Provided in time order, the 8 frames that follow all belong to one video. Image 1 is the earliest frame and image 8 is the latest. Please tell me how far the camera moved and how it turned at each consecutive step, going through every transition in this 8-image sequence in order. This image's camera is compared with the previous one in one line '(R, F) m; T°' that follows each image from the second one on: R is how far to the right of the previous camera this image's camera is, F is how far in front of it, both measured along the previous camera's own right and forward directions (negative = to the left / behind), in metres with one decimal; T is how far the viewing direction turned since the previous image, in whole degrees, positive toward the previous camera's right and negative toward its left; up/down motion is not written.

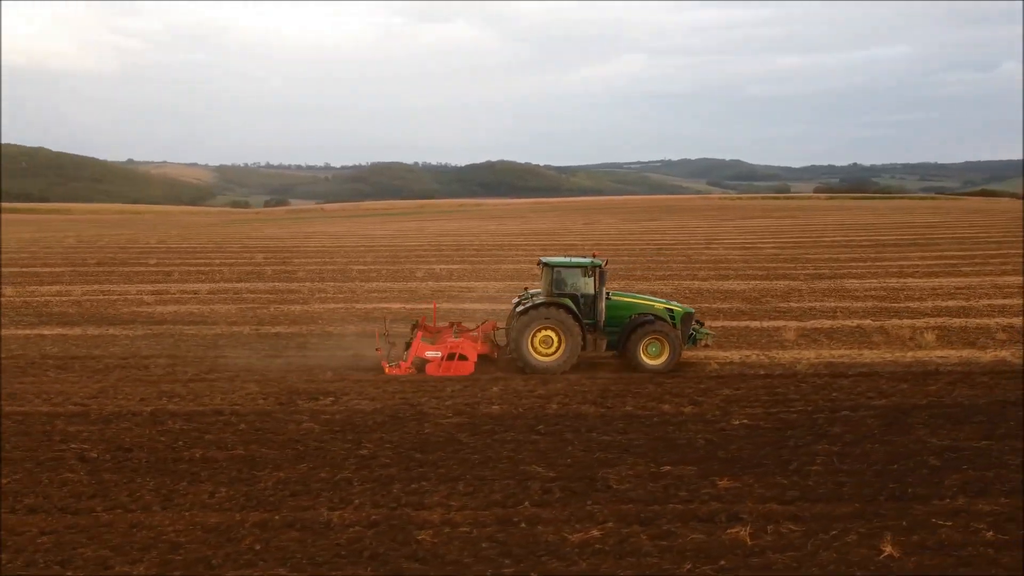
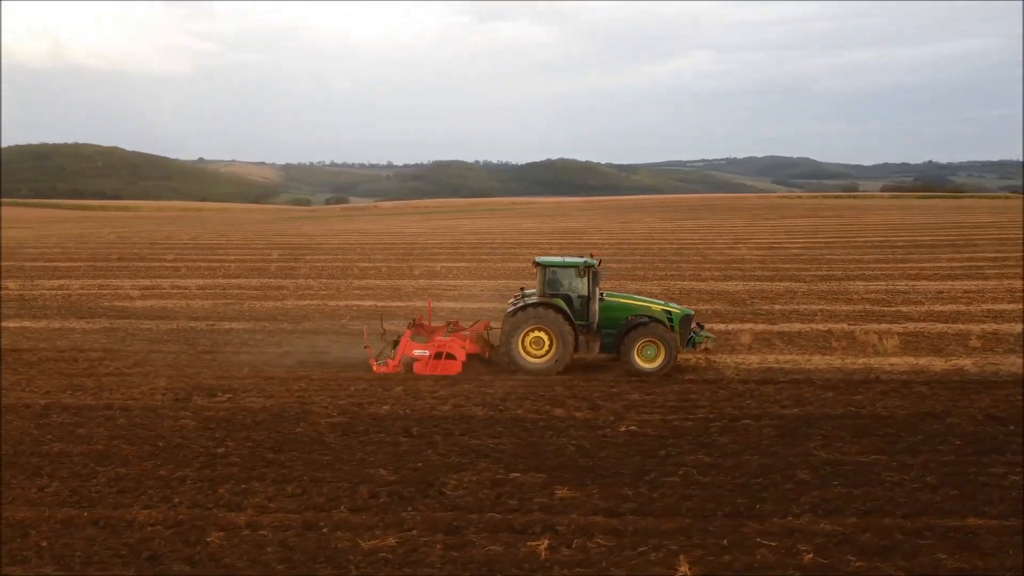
(+1.6, +0.2) m; -4°
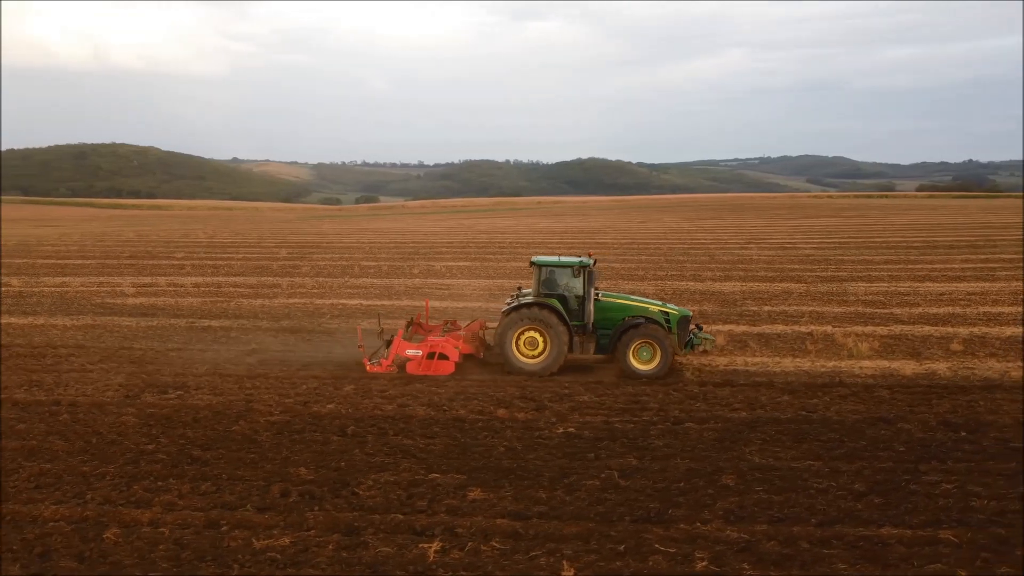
(+0.8, +0.1) m; -2°
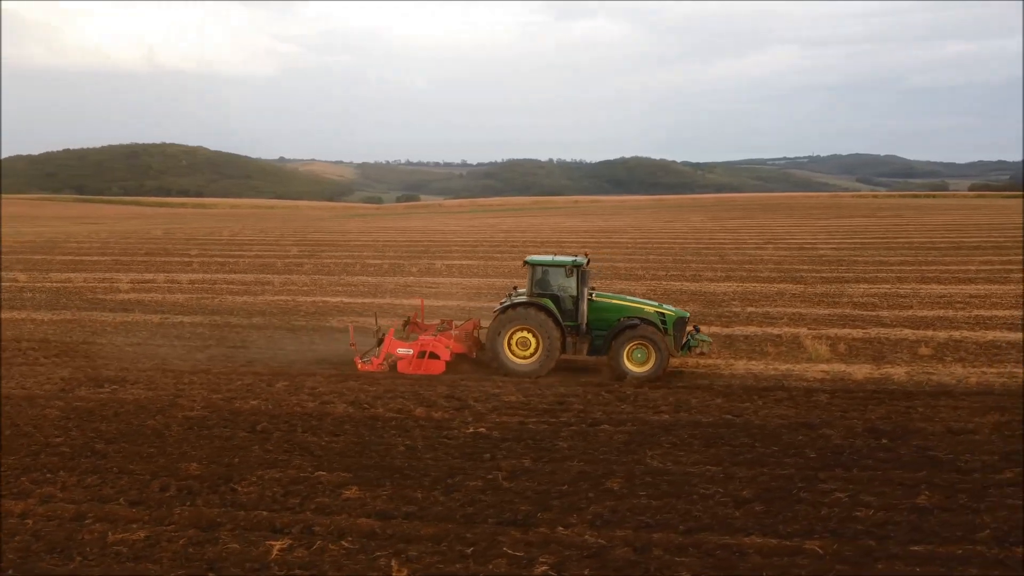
(+1.1, +0.1) m; -3°
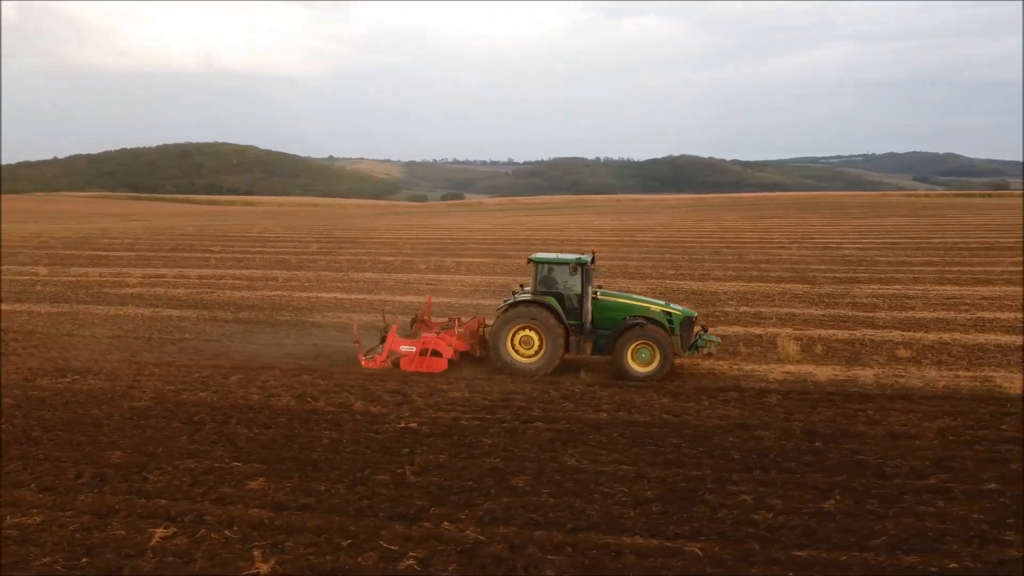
(+1.0, 0.0) m; -3°
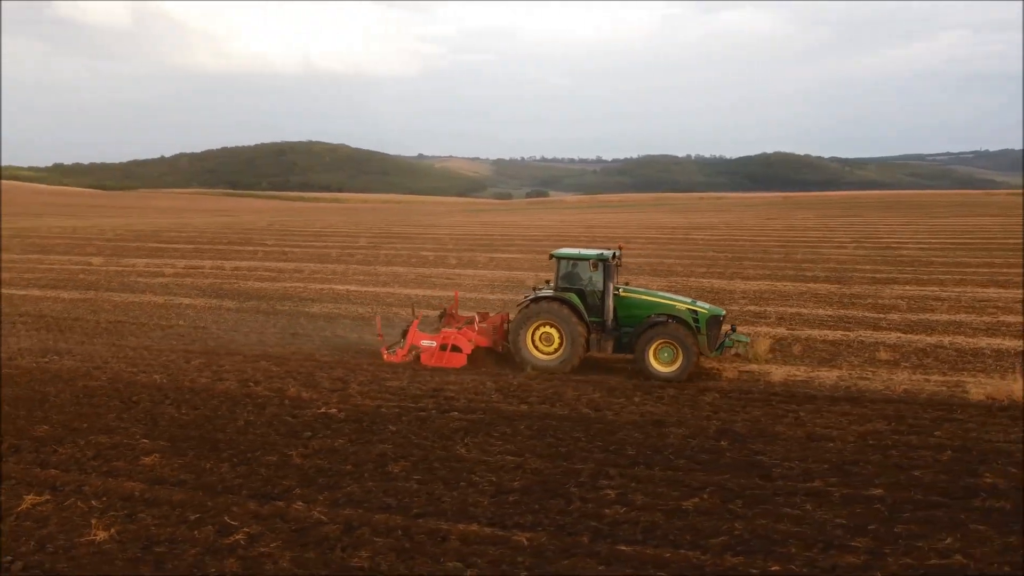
(+1.5, 0.0) m; -6°
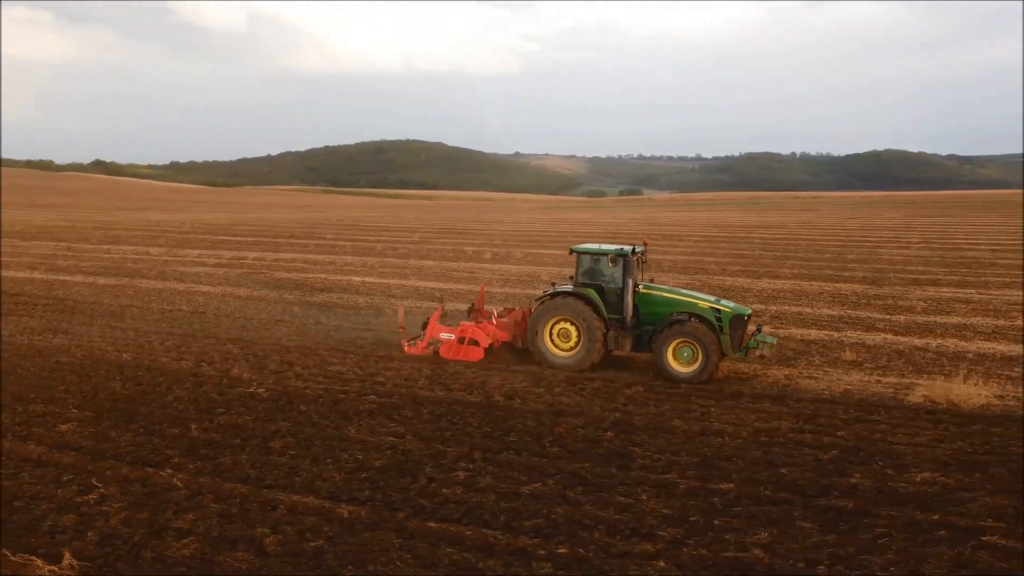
(+1.6, -0.1) m; -7°
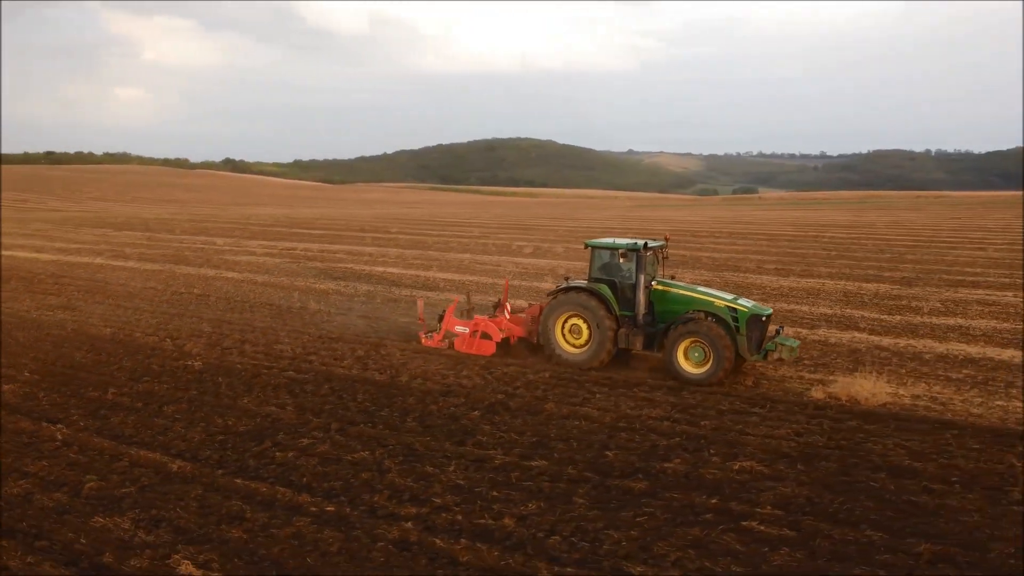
(+1.9, -0.2) m; -8°
